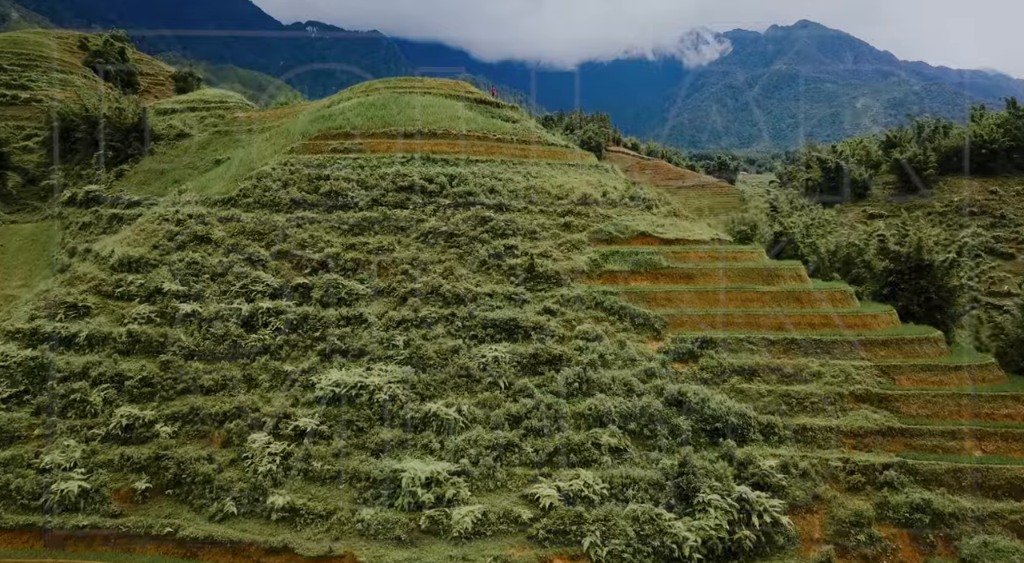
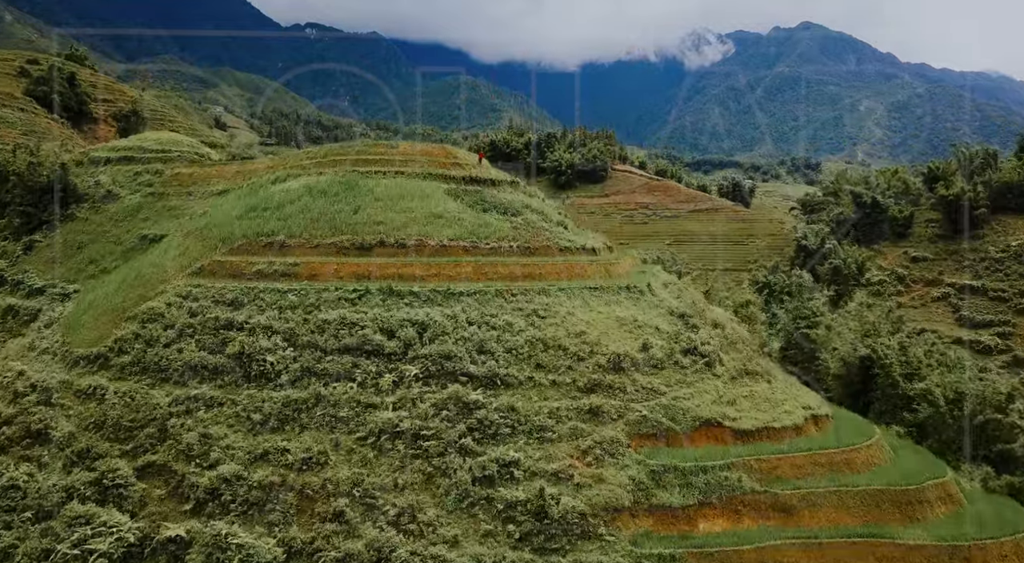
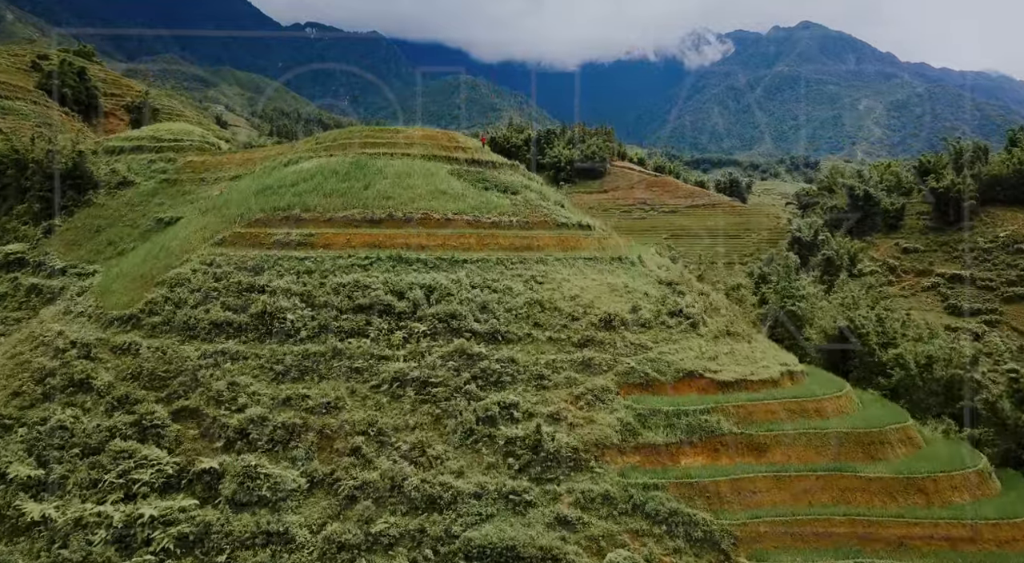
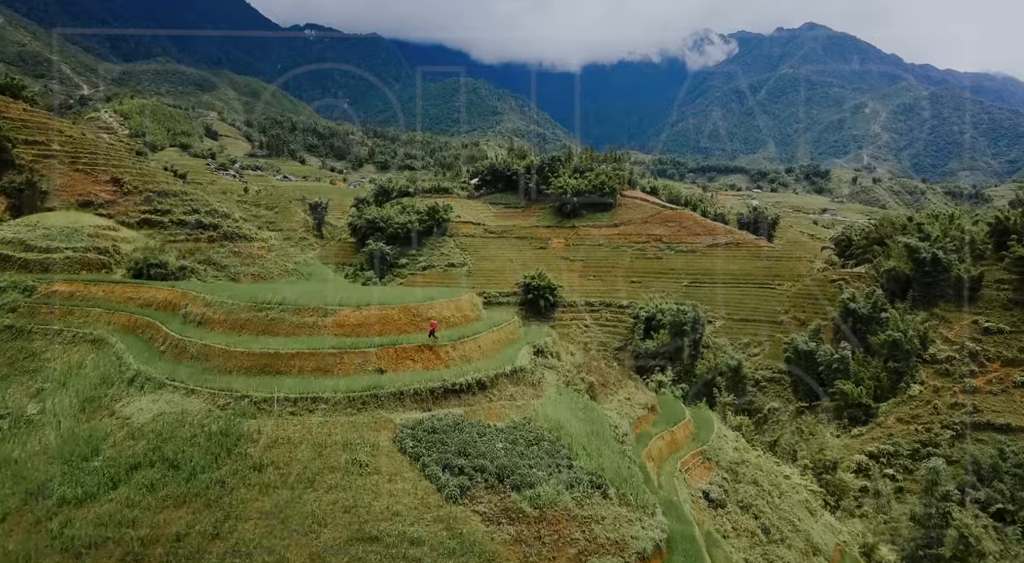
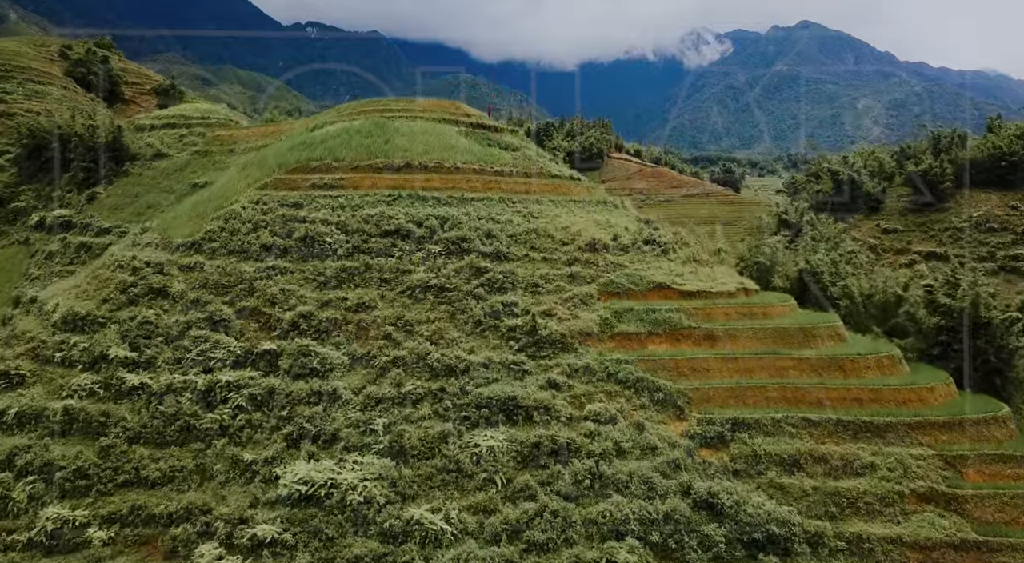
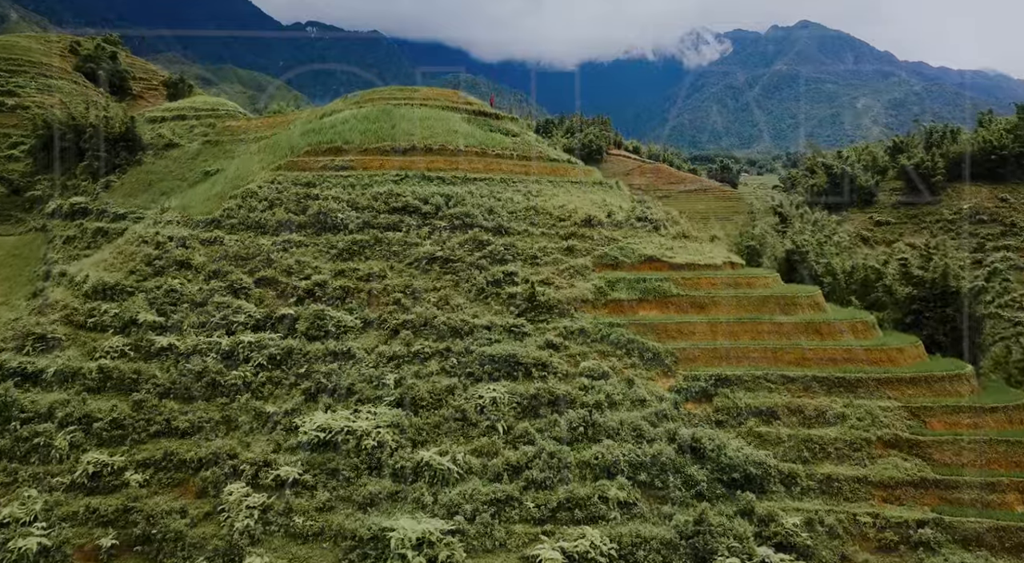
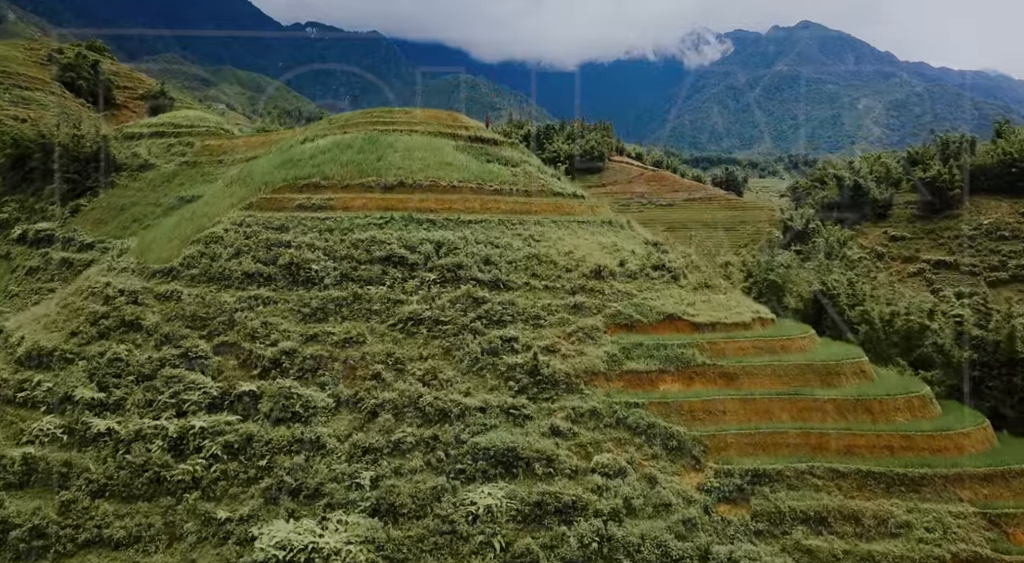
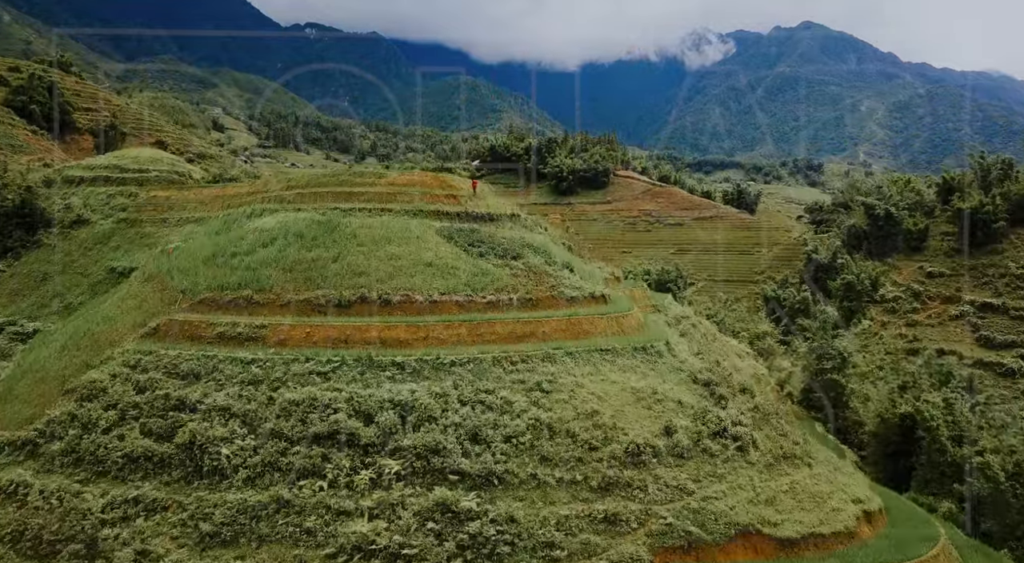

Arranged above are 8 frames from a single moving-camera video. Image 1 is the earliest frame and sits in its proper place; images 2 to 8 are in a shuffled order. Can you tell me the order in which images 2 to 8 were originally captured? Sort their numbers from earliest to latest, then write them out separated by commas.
6, 5, 7, 3, 2, 8, 4
